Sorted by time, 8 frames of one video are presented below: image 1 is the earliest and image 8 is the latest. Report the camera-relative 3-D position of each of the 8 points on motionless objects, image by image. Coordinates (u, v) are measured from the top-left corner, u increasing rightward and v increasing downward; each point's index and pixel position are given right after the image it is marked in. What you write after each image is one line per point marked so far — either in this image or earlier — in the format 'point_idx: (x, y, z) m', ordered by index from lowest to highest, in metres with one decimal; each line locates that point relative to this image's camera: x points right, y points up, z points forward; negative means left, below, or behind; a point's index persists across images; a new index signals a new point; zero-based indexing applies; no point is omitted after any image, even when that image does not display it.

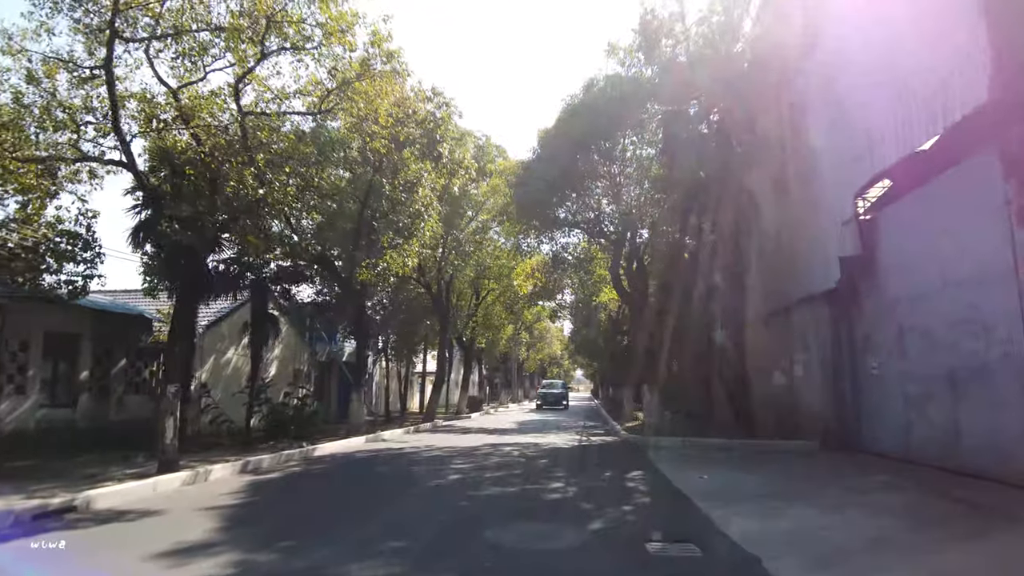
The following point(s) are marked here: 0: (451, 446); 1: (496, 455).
0: (-1.6, -4.2, +18.5) m
1: (-0.4, -3.7, +15.3) m
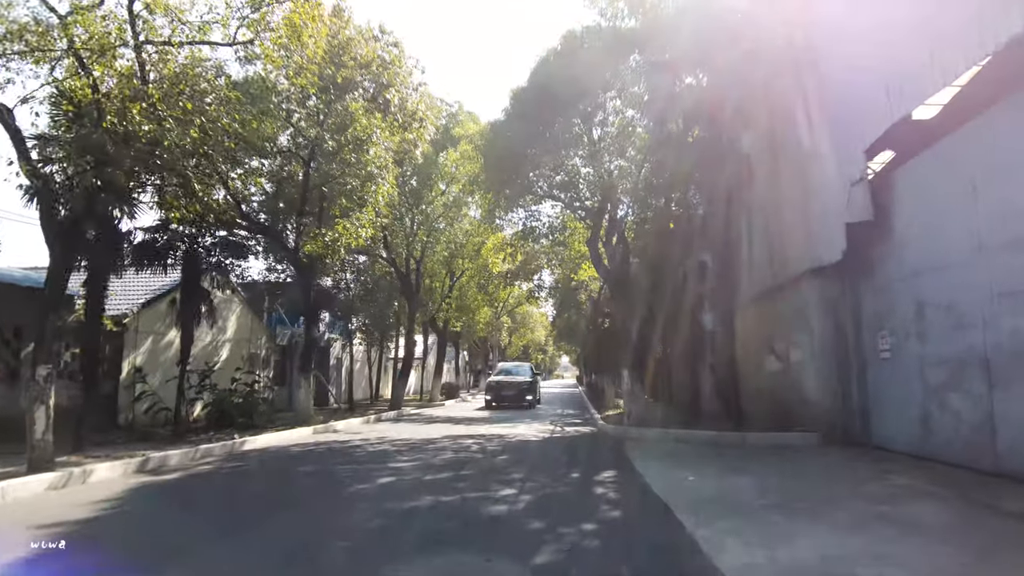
0: (-2.5, -3.6, +16.5) m
1: (-1.2, -3.1, +13.2) m
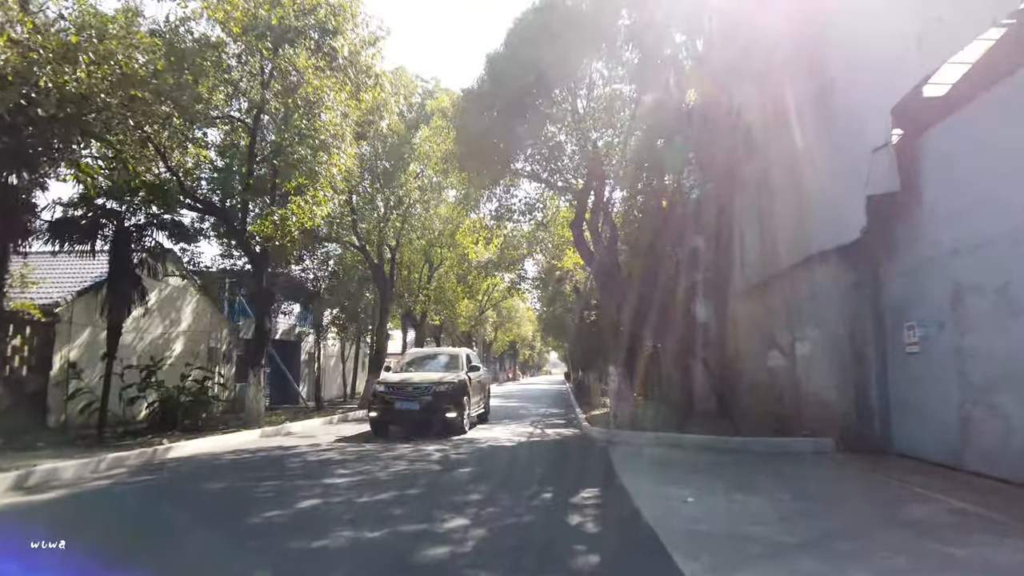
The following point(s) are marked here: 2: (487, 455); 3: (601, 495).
0: (-3.1, -3.2, +14.5) m
1: (-1.8, -2.8, +11.2) m
2: (-0.5, -2.9, +12.0) m
3: (+1.1, -2.5, +8.4) m
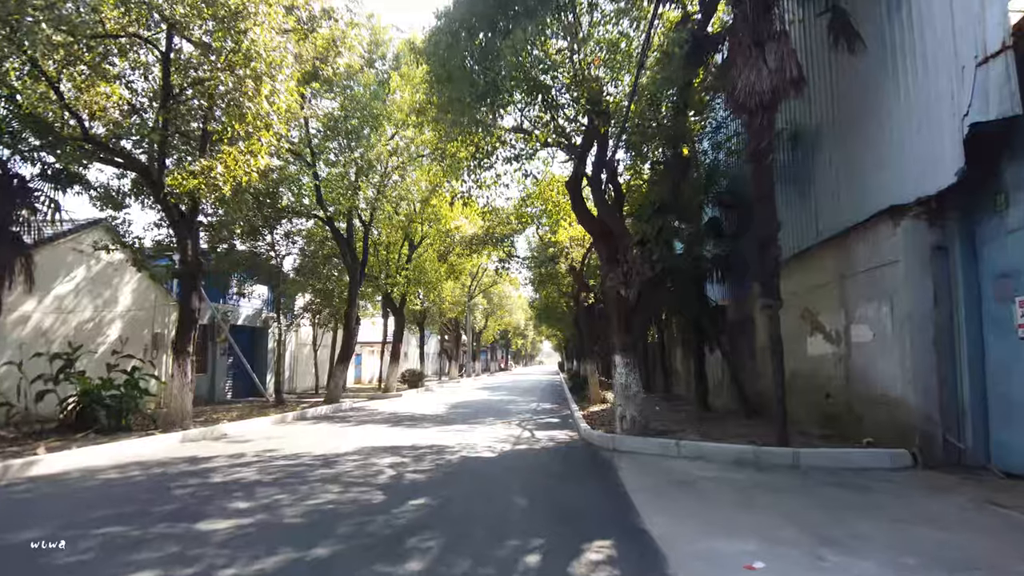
0: (-3.4, -2.7, +11.4) m
1: (-2.0, -2.3, +8.2) m
2: (-0.8, -2.4, +9.0) m
3: (+0.8, -2.1, +5.3) m
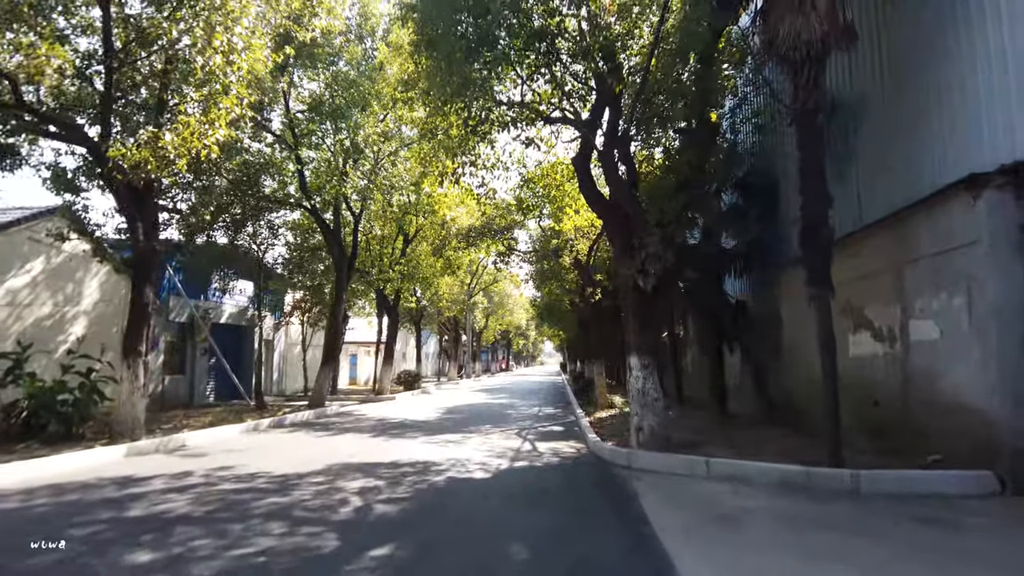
0: (-3.5, -2.5, +9.7) m
1: (-2.1, -2.1, +6.4) m
2: (-0.8, -2.3, +7.2) m
3: (+0.8, -1.9, +3.5) m
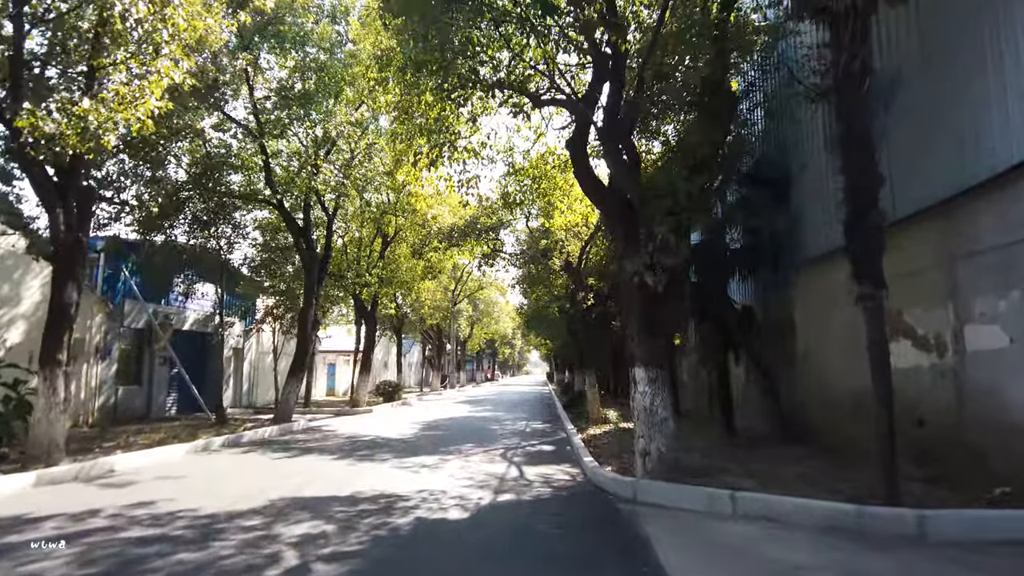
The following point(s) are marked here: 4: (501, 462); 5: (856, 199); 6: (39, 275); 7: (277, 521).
0: (-3.7, -2.5, +7.9) m
1: (-2.2, -2.0, +4.7) m
2: (-0.9, -2.2, +5.5) m
3: (+0.7, -1.8, +1.9) m
4: (-0.2, -2.9, +11.6) m
5: (+3.7, +1.0, +7.5) m
6: (-11.9, +0.3, +17.2) m
7: (-2.3, -2.3, +6.8) m
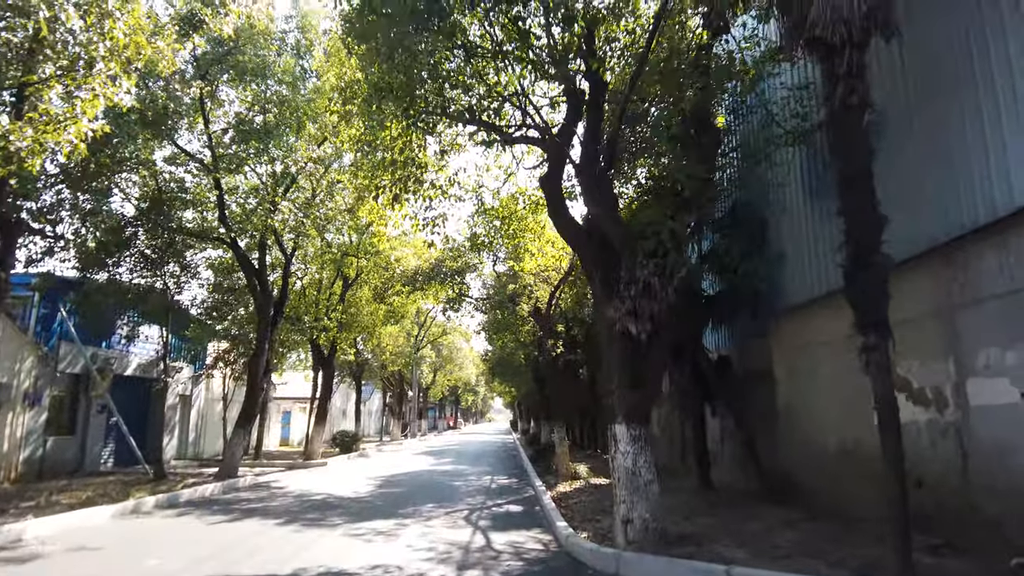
0: (-4.0, -2.9, +6.7) m
1: (-2.4, -2.3, +3.6) m
2: (-1.1, -2.5, +4.5) m
3: (+0.7, -1.9, +1.0) m
4: (-0.7, -3.6, +10.5) m
5: (+3.5, +0.5, +6.9) m
6: (-12.6, -0.6, +15.7) m
7: (-2.6, -2.7, +5.7) m
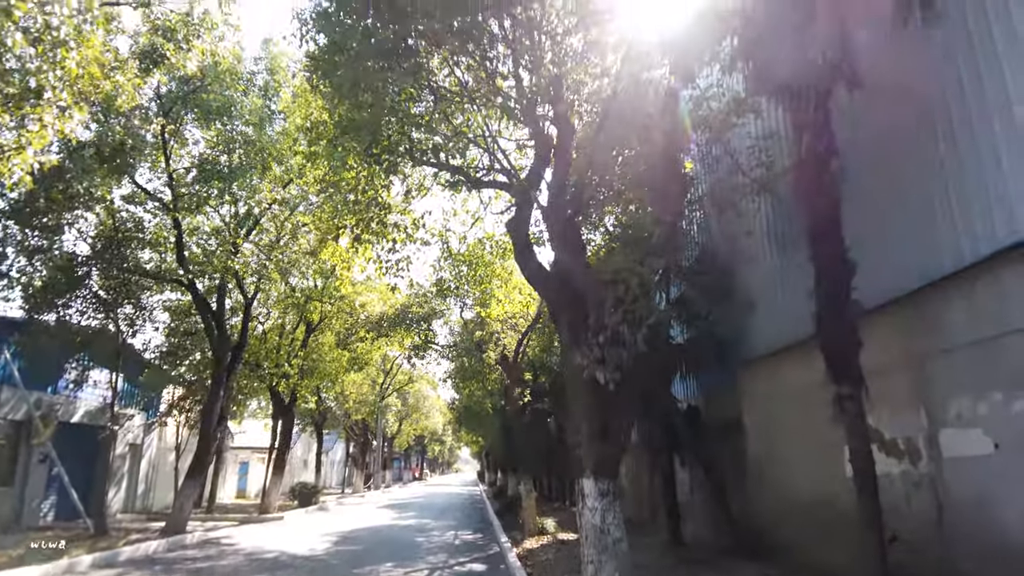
0: (-4.4, -3.3, +6.1) m
1: (-2.6, -2.4, +3.1) m
2: (-1.4, -2.8, +4.0) m
3: (+0.6, -1.9, +0.6) m
4: (-1.2, -4.3, +9.9) m
5: (+3.1, 0.0, +6.8) m
6: (-13.4, -1.5, +14.8) m
7: (-2.9, -3.0, +5.1) m
